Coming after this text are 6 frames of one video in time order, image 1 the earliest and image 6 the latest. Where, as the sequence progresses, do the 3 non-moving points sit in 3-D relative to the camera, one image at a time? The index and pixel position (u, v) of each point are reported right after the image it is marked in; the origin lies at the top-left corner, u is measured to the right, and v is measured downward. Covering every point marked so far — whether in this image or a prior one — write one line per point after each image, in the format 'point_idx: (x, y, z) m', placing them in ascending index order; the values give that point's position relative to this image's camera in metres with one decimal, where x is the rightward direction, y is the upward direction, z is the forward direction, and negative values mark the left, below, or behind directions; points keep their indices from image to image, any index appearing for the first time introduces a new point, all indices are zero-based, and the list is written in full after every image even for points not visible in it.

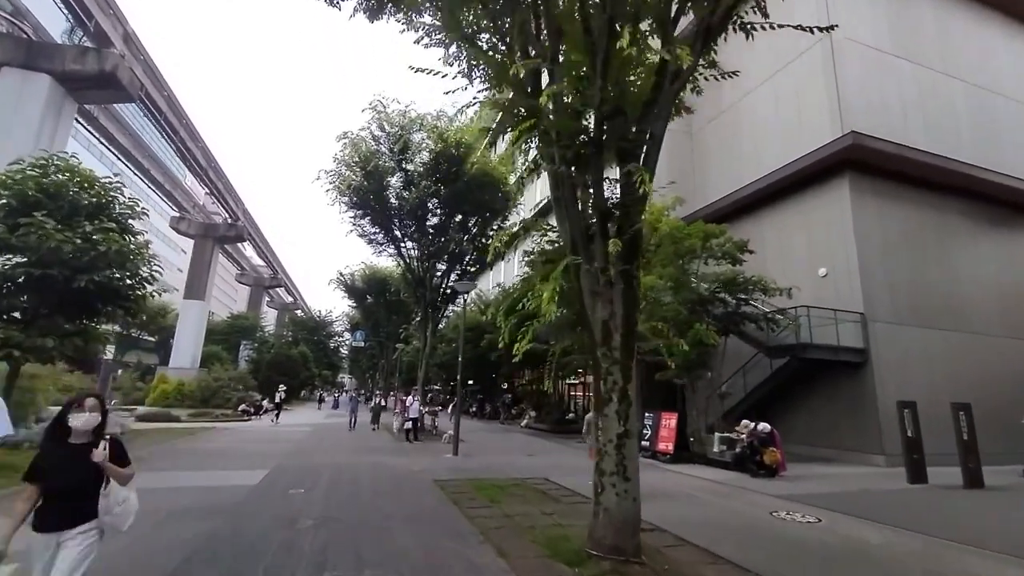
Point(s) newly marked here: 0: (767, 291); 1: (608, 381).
0: (+8.3, -0.1, +15.1) m
1: (+1.2, -1.1, +5.6) m
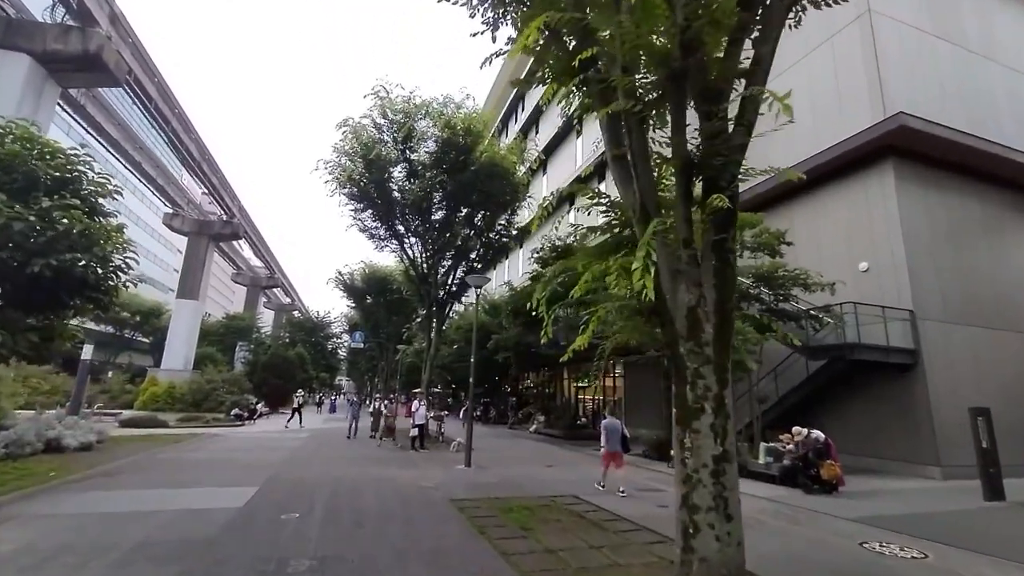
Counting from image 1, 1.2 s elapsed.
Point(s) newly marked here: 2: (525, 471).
0: (+8.8, +0.1, +13.8) m
1: (+1.7, -0.9, +4.3) m
2: (+0.4, -4.9, +12.2) m
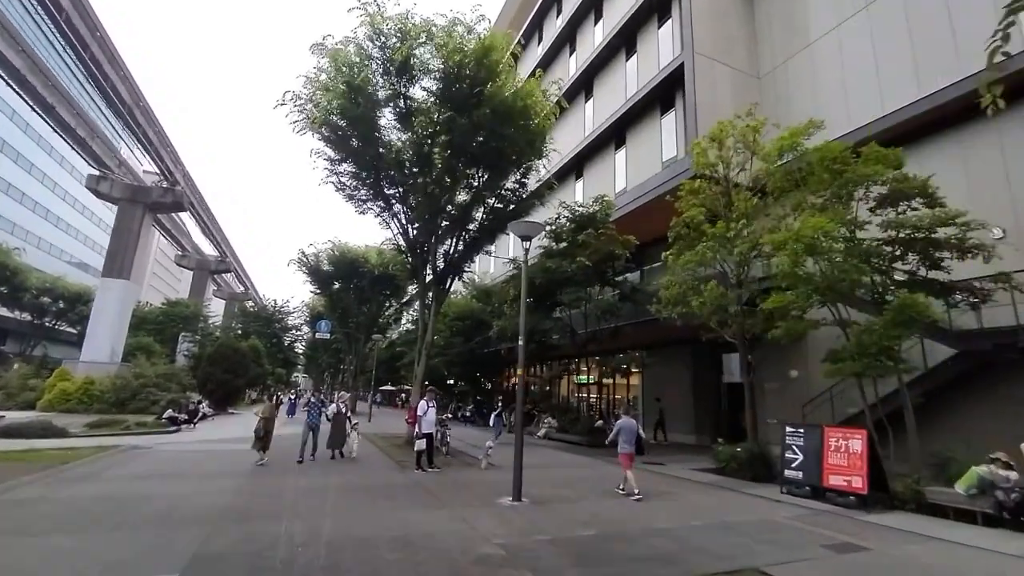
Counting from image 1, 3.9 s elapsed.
0: (+10.1, +0.9, +10.4) m
1: (+3.8, 0.0, +0.3) m
2: (+1.7, -3.9, +8.1) m
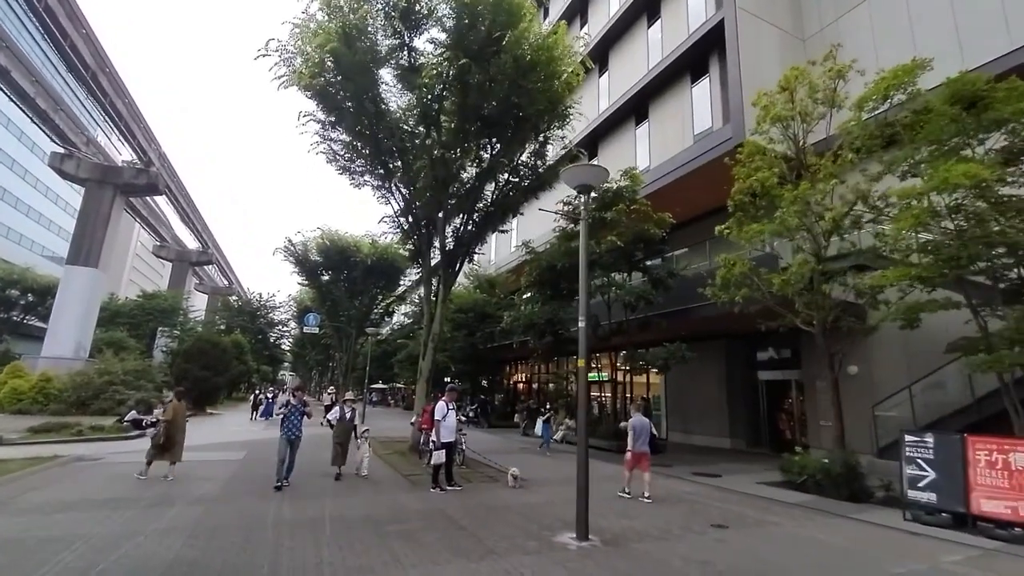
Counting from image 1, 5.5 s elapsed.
0: (+11.0, +1.4, +8.3) m
1: (+4.8, +0.5, -1.9) m
2: (+2.6, -3.4, +5.9) m
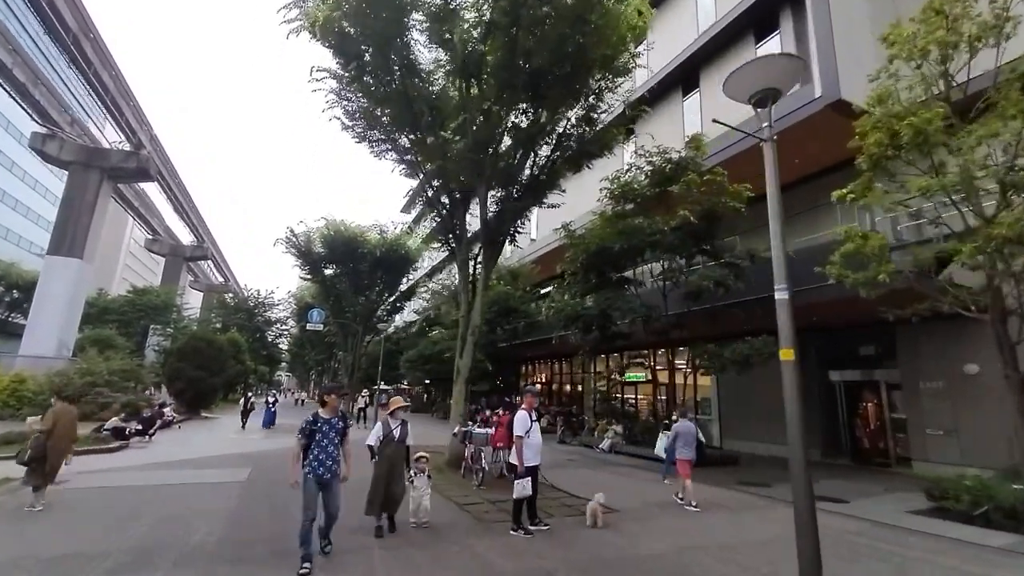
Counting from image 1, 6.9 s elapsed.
0: (+12.5, +1.8, +5.9) m
1: (+6.5, +0.9, -4.3) m
2: (+4.2, -2.9, +3.5) m
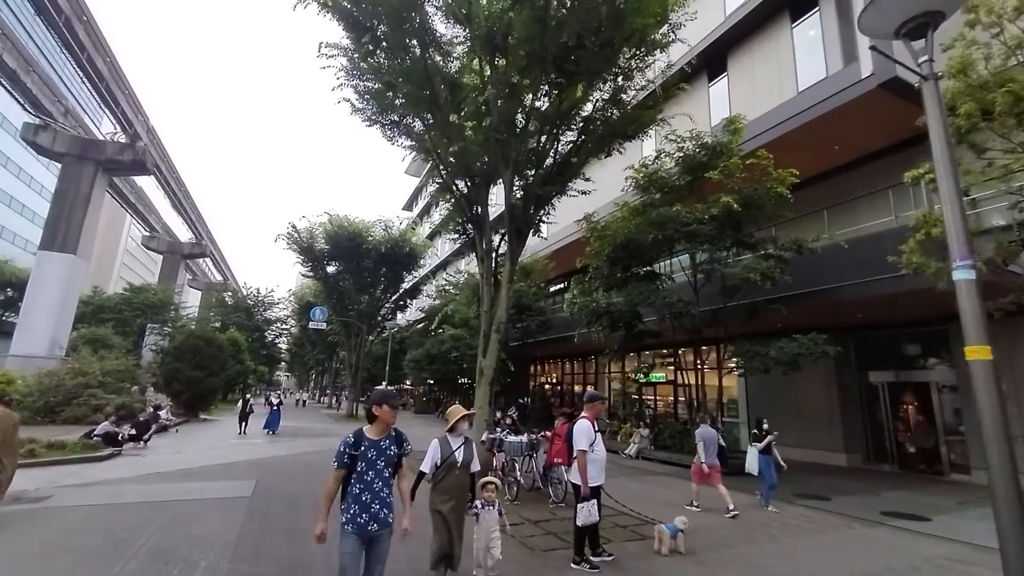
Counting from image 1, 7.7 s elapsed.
0: (+13.3, +2.0, +4.9) m
1: (+7.2, +1.1, -5.4) m
2: (+4.9, -2.7, +2.4) m
